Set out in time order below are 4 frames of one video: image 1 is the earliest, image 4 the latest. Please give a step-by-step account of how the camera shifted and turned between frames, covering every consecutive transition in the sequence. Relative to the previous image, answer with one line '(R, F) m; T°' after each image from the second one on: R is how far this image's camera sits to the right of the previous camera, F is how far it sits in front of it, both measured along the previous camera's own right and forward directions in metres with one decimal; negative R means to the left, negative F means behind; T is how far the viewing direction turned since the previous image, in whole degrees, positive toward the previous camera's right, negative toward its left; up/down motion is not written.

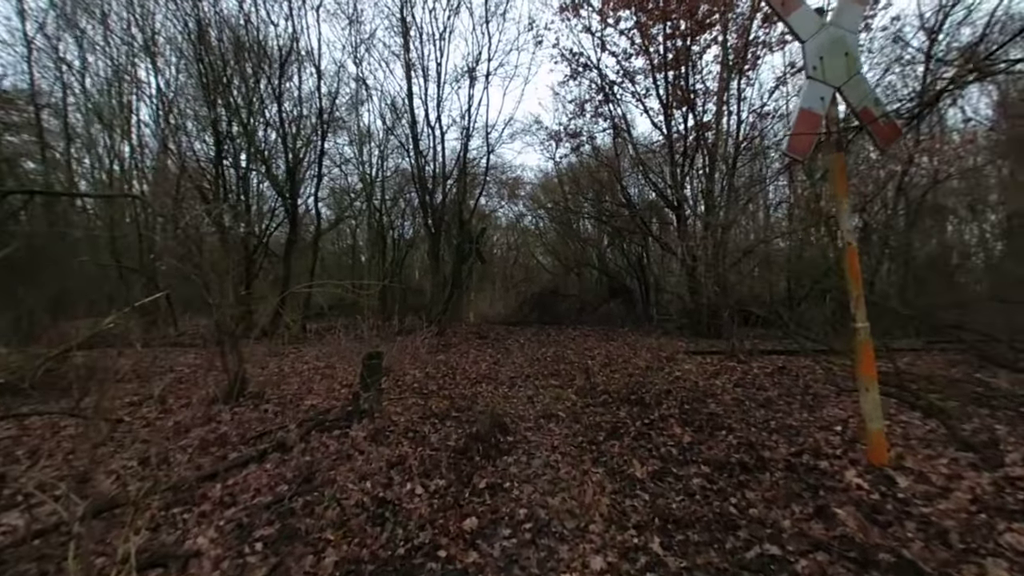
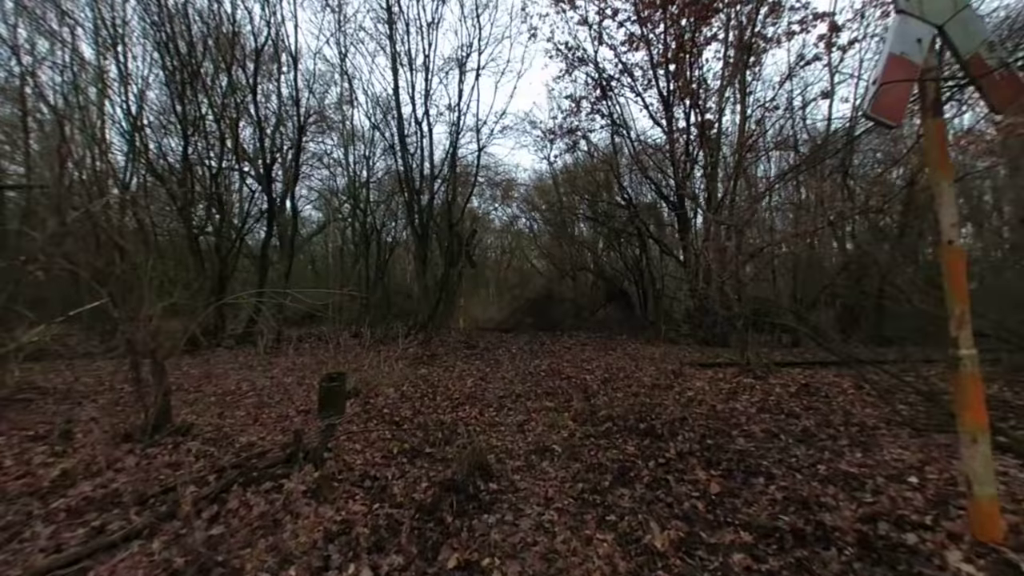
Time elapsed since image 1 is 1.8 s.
(+0.2, +1.5) m; +1°
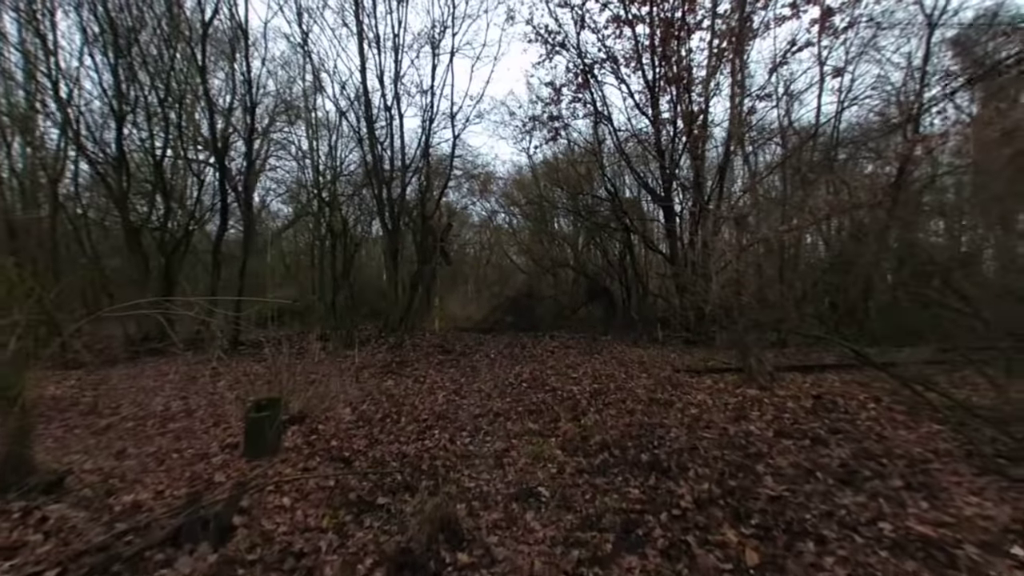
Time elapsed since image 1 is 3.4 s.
(+0.1, +1.5) m; +3°
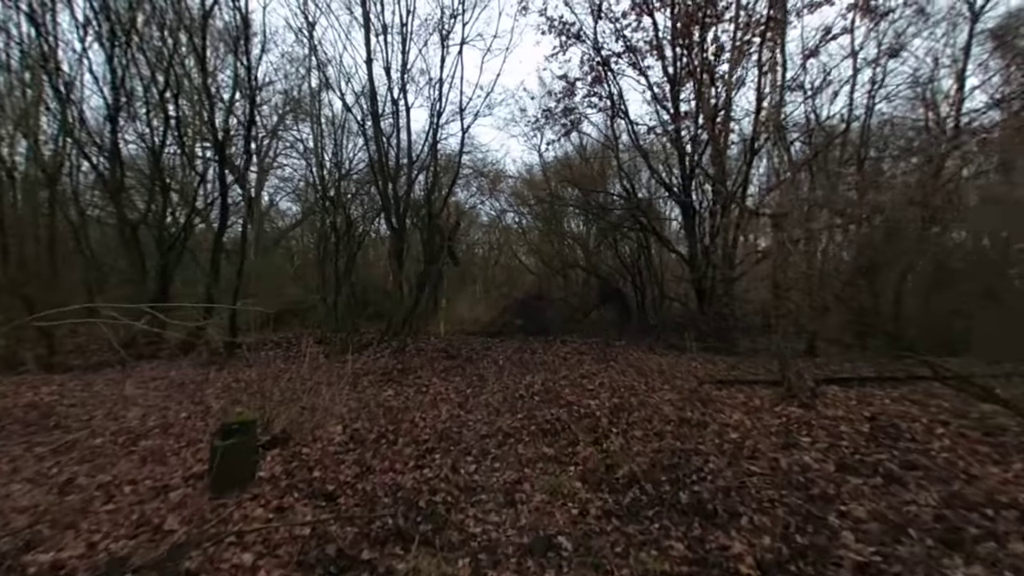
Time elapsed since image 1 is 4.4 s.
(-0.1, +1.1) m; -1°
